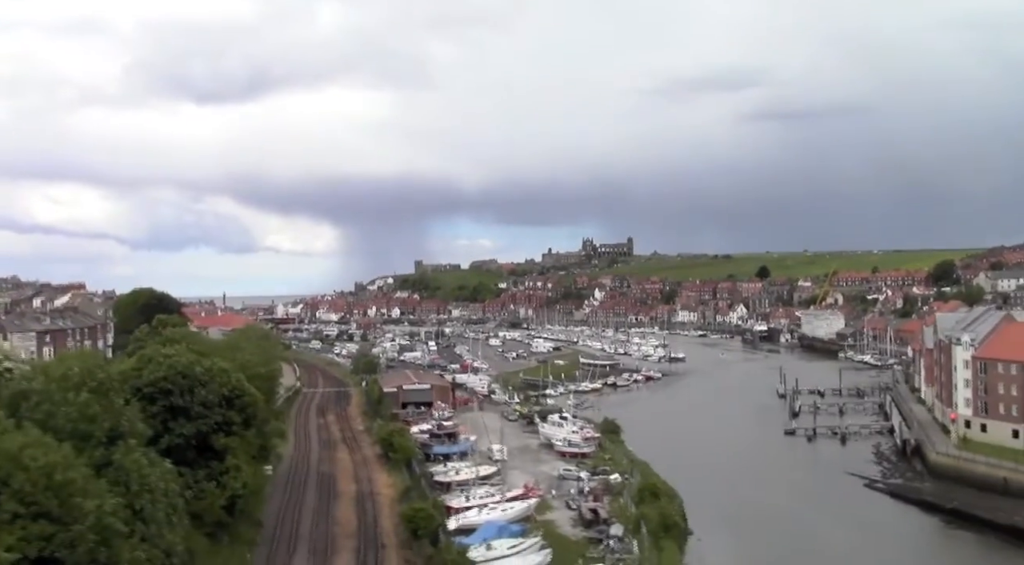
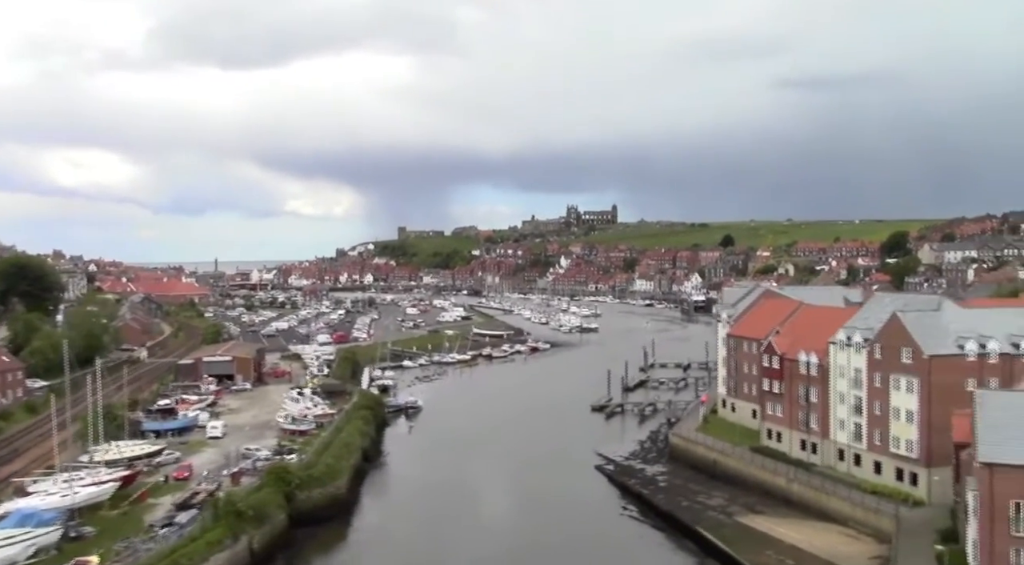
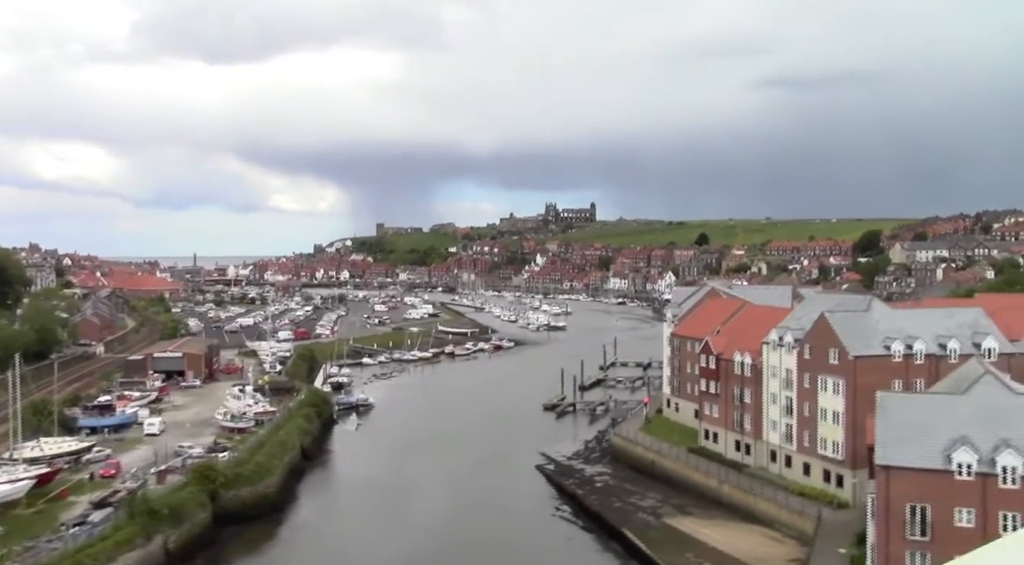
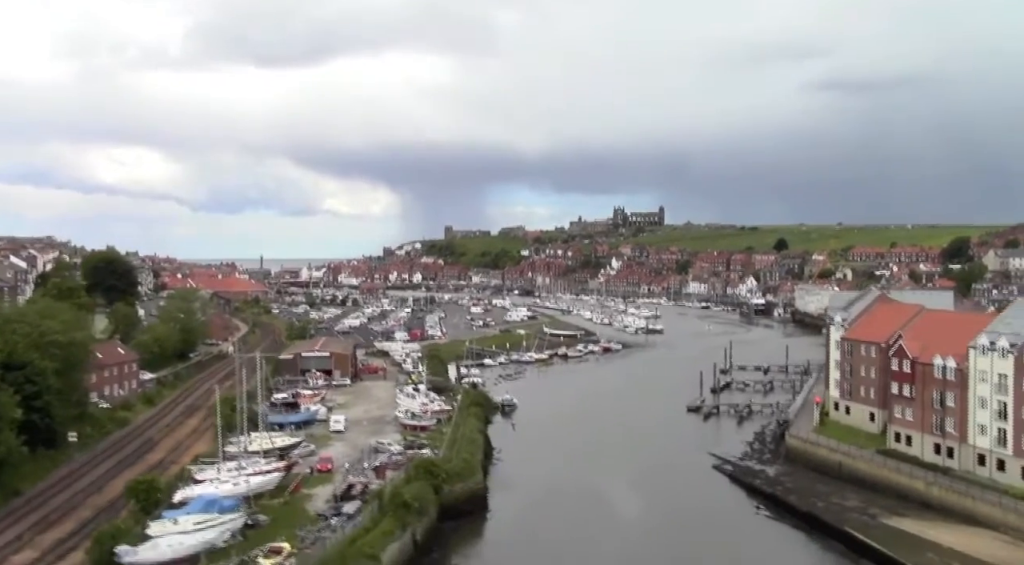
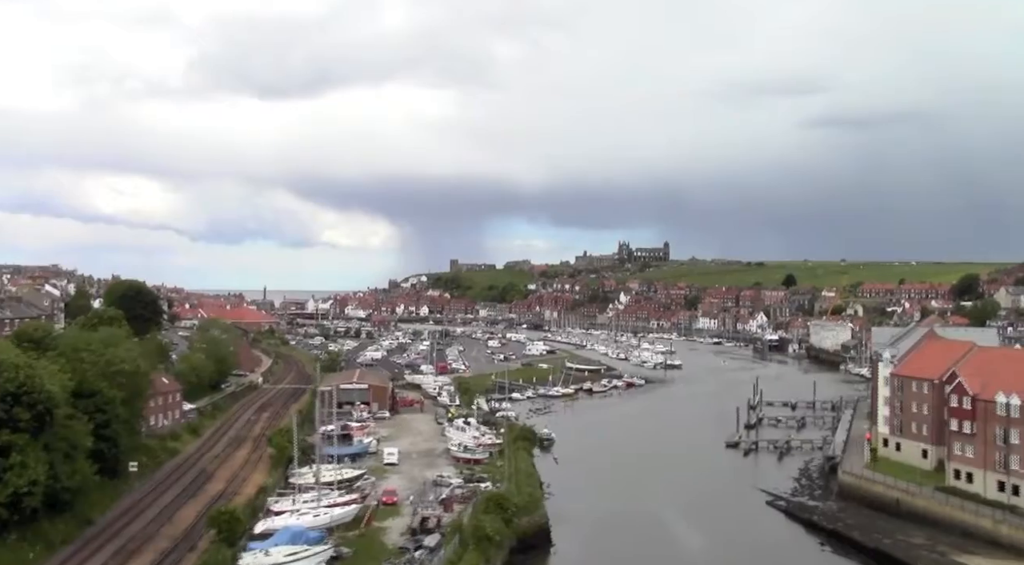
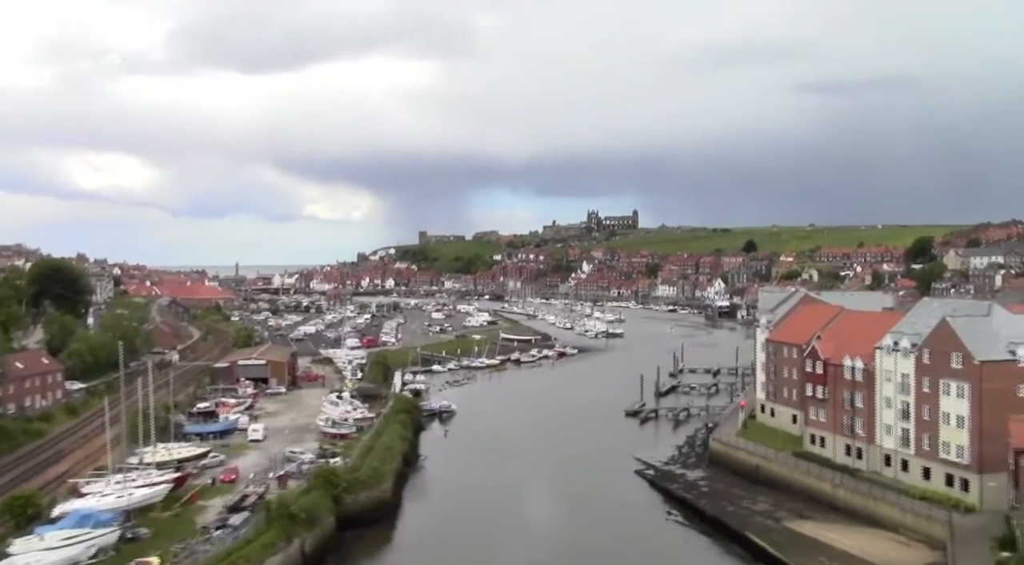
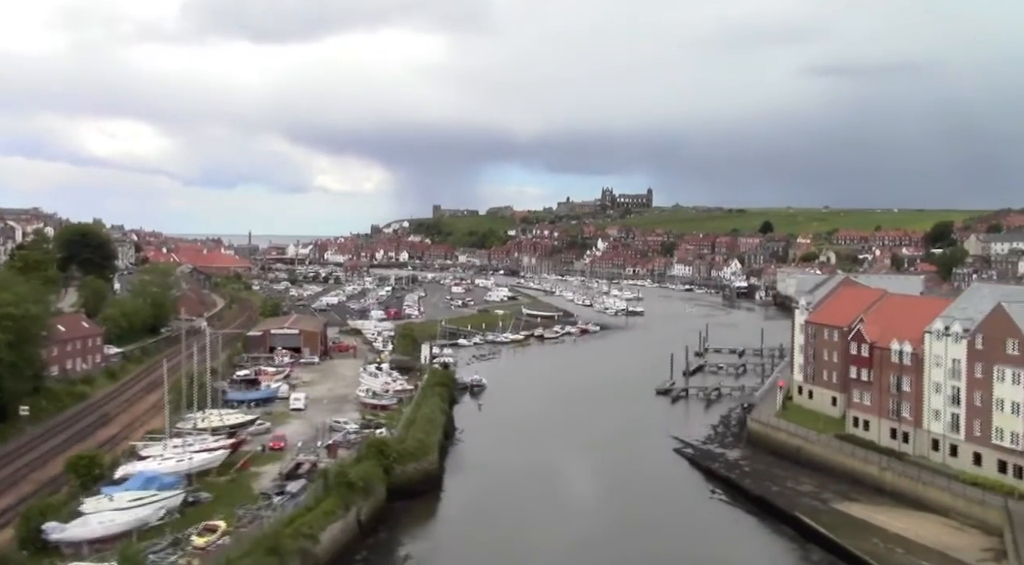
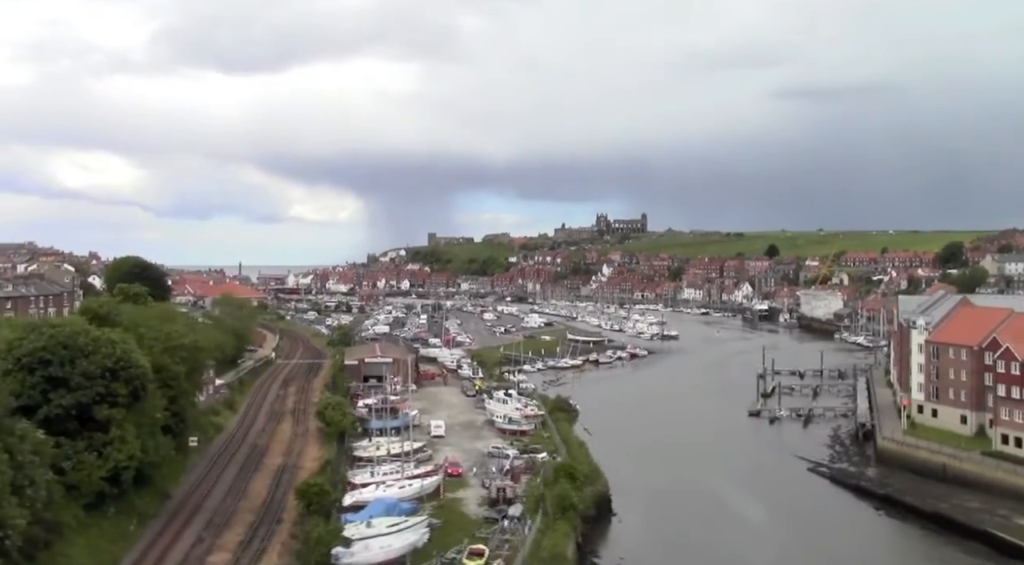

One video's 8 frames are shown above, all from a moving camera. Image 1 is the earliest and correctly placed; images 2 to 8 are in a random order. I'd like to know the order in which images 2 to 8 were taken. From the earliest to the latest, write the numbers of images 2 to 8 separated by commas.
8, 5, 4, 7, 6, 2, 3
